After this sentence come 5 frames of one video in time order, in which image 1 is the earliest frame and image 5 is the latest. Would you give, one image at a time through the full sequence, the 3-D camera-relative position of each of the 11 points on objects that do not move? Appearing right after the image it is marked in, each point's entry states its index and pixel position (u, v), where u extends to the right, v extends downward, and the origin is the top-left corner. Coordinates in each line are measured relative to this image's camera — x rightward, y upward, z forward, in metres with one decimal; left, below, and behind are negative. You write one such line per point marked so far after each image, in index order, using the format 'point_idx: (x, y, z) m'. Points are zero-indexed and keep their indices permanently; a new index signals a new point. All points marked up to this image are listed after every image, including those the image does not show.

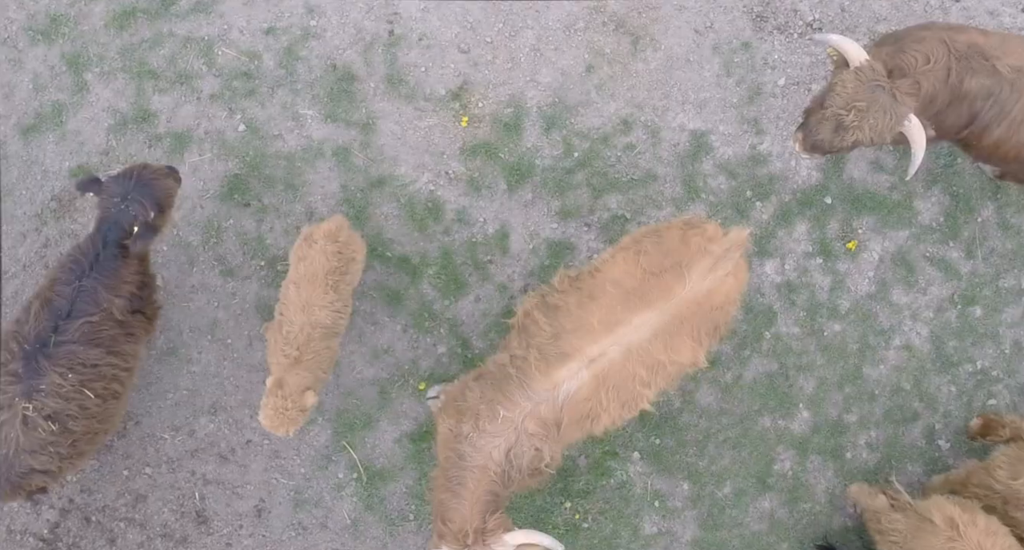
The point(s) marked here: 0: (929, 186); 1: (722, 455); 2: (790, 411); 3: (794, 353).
0: (+3.2, +0.7, +6.7) m
1: (+1.6, -1.3, +6.5) m
2: (+2.1, -1.0, +6.6) m
3: (+2.1, -0.6, +6.6) m
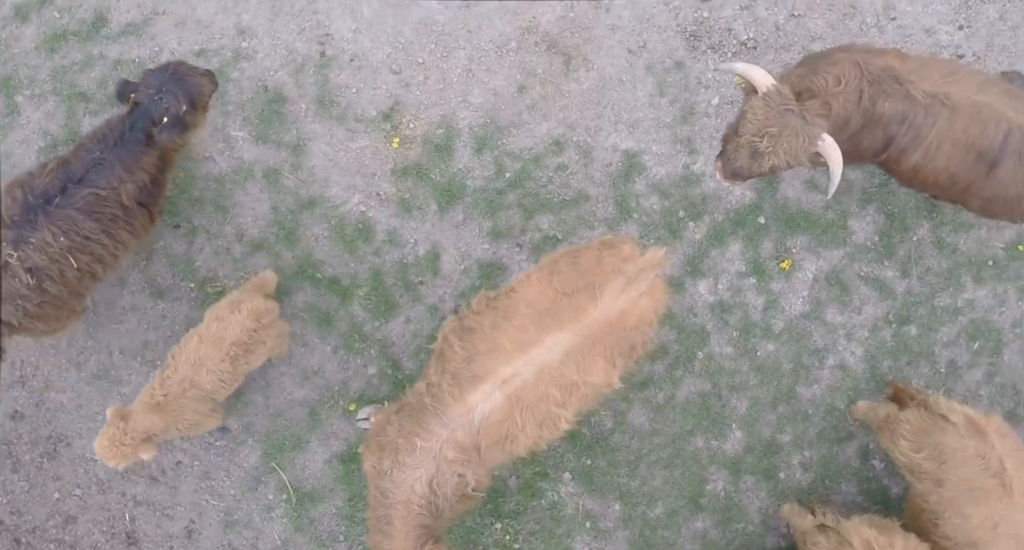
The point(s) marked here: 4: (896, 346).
0: (+2.7, +0.5, +6.7) m
1: (+1.1, -1.5, +6.5) m
2: (+1.6, -1.2, +6.6) m
3: (+1.6, -0.7, +6.6) m
4: (+2.9, -0.5, +6.7) m
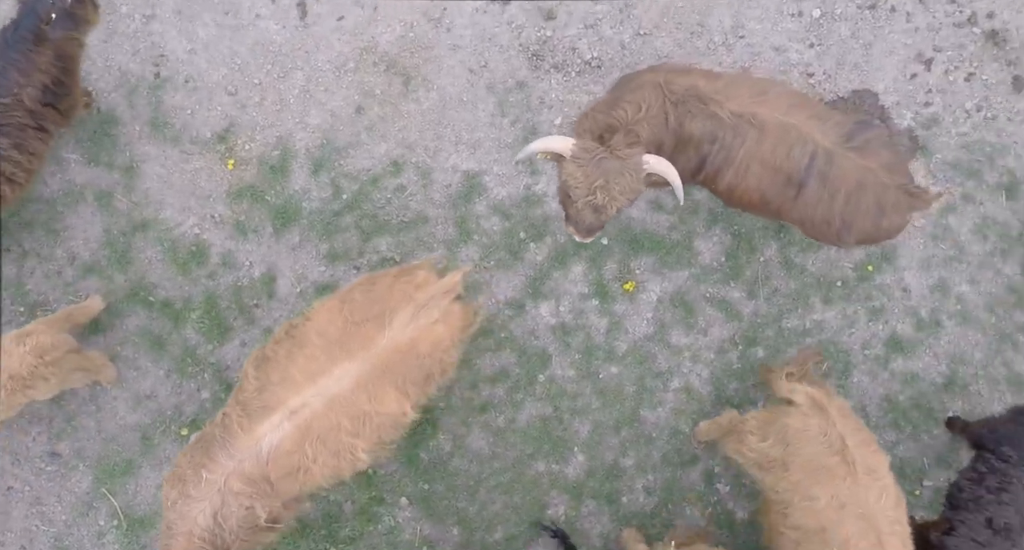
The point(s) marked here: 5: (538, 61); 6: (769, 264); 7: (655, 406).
0: (+1.5, +0.4, +6.6) m
1: (-0.1, -1.6, +6.4) m
2: (+0.4, -1.3, +6.5) m
3: (+0.4, -0.9, +6.5) m
4: (+1.7, -0.7, +6.6) m
5: (+0.2, +1.6, +6.6) m
6: (+1.9, +0.1, +6.6) m
7: (+1.1, -1.0, +6.5) m
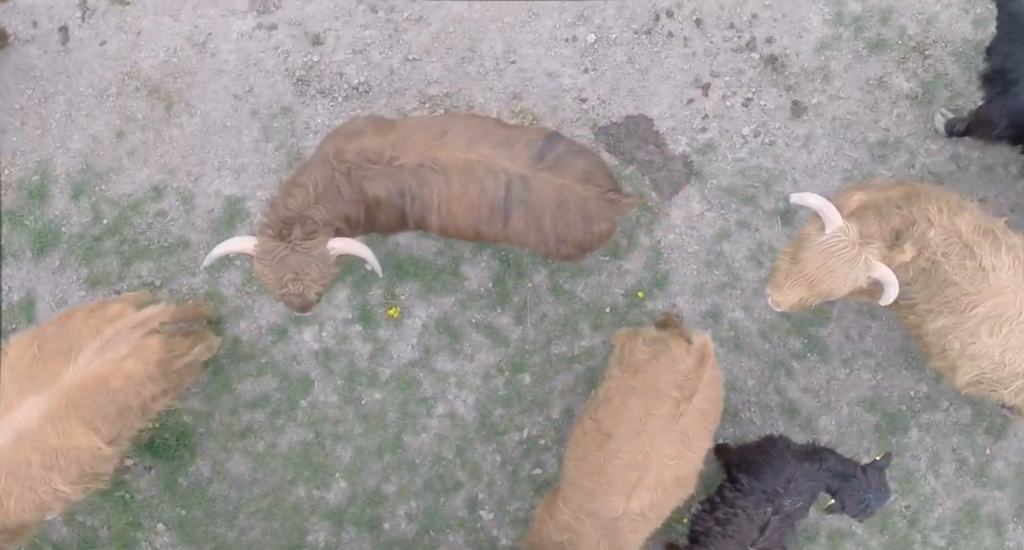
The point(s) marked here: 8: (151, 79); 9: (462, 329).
0: (-0.3, +0.2, +6.6) m
1: (-1.9, -1.8, +6.4) m
2: (-1.4, -1.5, +6.5) m
3: (-1.3, -1.1, +6.5) m
4: (0.0, -0.9, +6.6) m
5: (-1.5, +1.4, +6.6) m
6: (+0.2, -0.1, +6.6) m
7: (-0.7, -1.2, +6.5) m
8: (-2.7, +1.4, +6.5) m
9: (-0.4, -0.4, +6.6) m
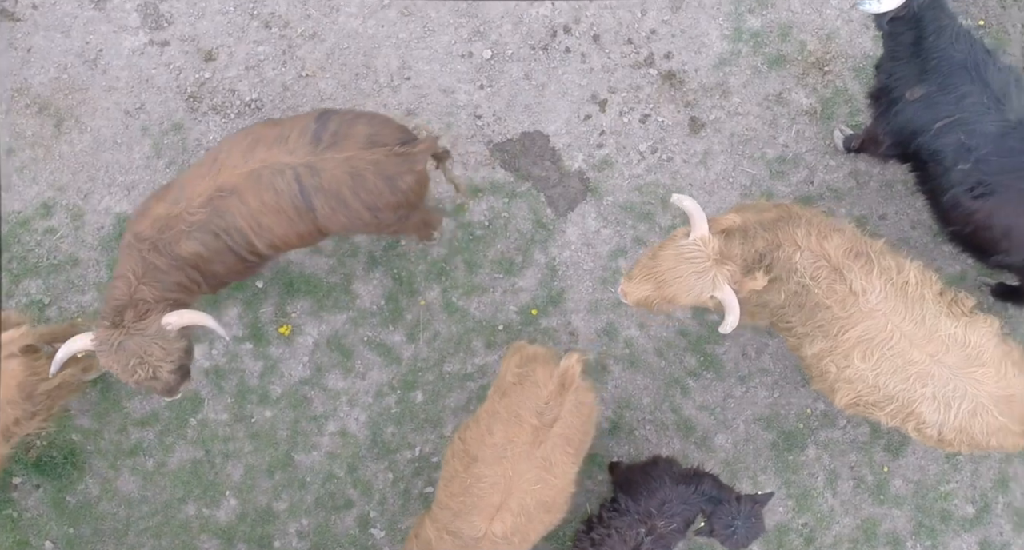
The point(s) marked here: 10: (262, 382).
0: (-1.1, +0.1, +6.6) m
1: (-2.7, -2.0, +6.4) m
2: (-2.2, -1.6, +6.5) m
3: (-2.1, -1.2, +6.5) m
4: (-0.8, -1.0, +6.6) m
5: (-2.4, +1.3, +6.5) m
6: (-0.6, -0.2, +6.6) m
7: (-1.5, -1.3, +6.5) m
8: (-3.5, +1.3, +6.5) m
9: (-1.2, -0.5, +6.6) m
10: (-1.8, -0.8, +6.5) m
